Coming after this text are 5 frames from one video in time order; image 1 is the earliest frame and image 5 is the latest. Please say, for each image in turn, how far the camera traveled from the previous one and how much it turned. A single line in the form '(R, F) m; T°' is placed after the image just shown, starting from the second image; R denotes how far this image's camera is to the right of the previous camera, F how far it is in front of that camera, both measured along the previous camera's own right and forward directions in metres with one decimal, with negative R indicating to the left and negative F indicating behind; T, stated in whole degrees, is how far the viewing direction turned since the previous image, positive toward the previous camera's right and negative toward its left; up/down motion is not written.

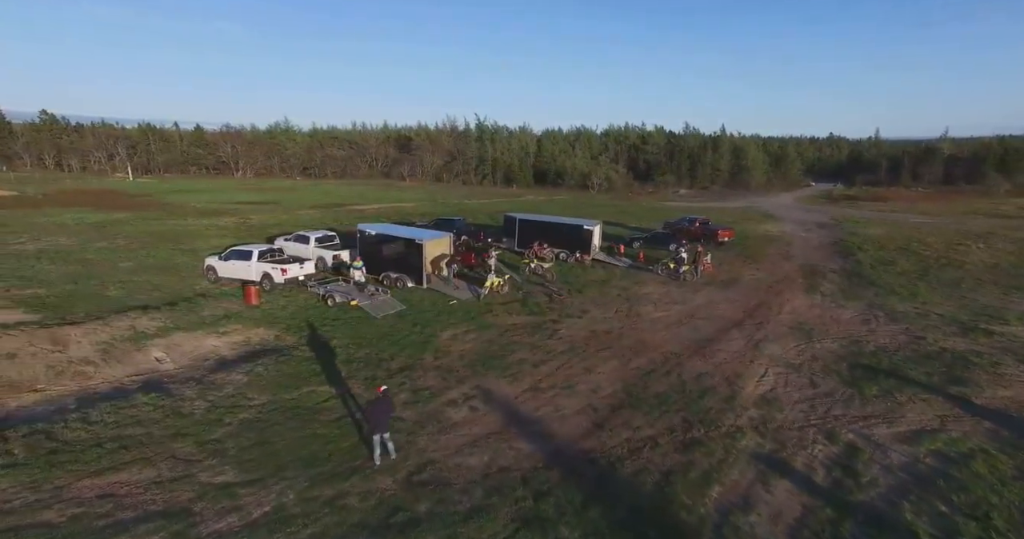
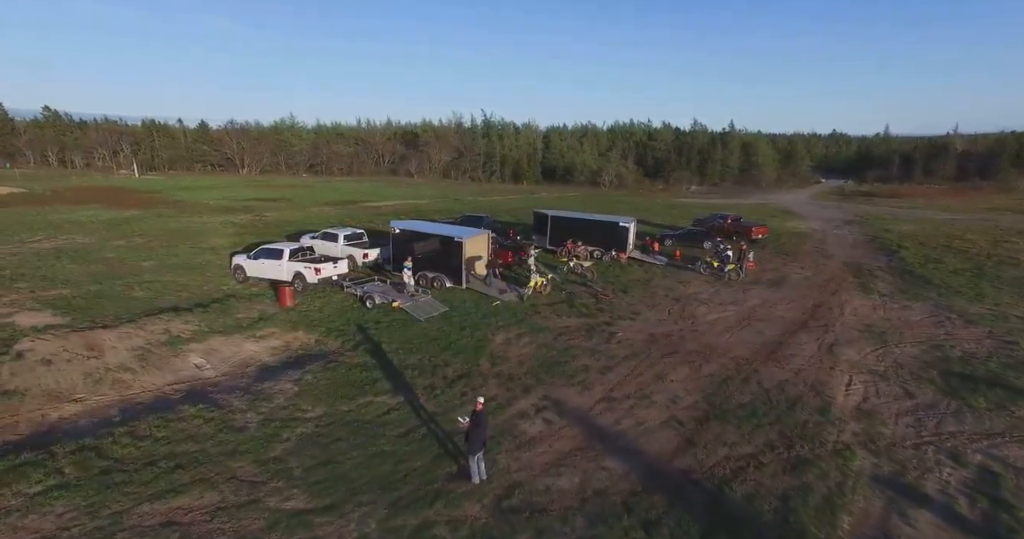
(-1.6, +0.8) m; 0°
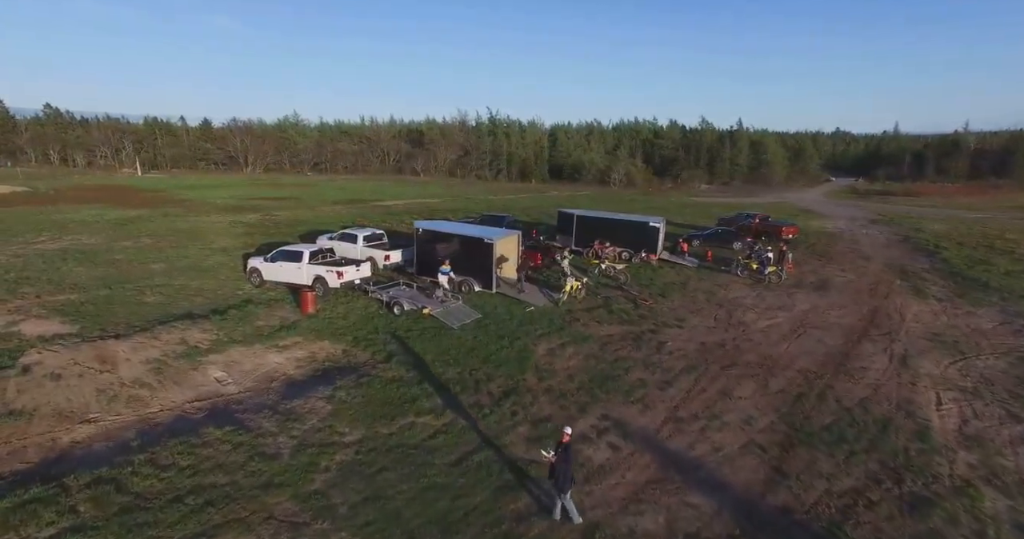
(-1.1, +1.0) m; 0°
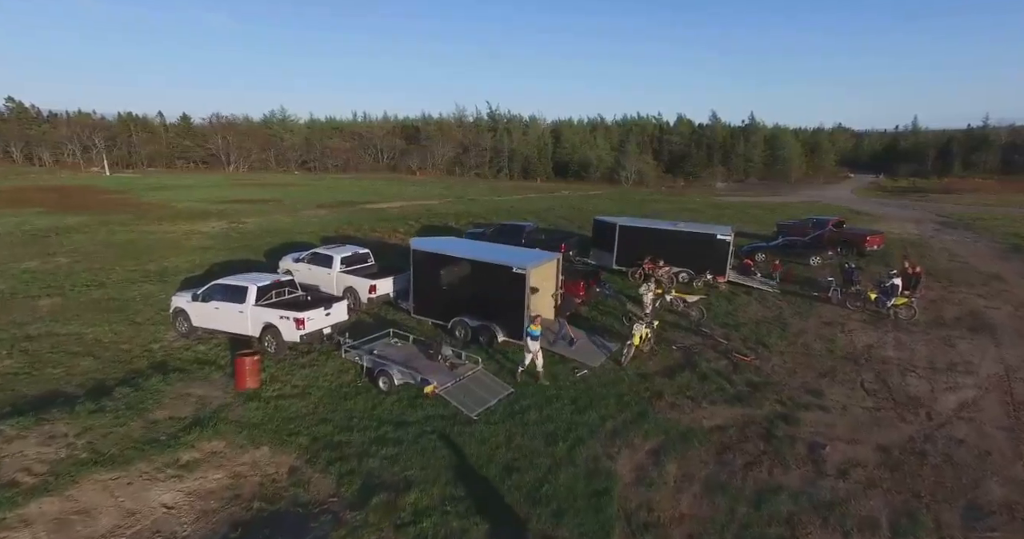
(-1.0, +5.5) m; 0°
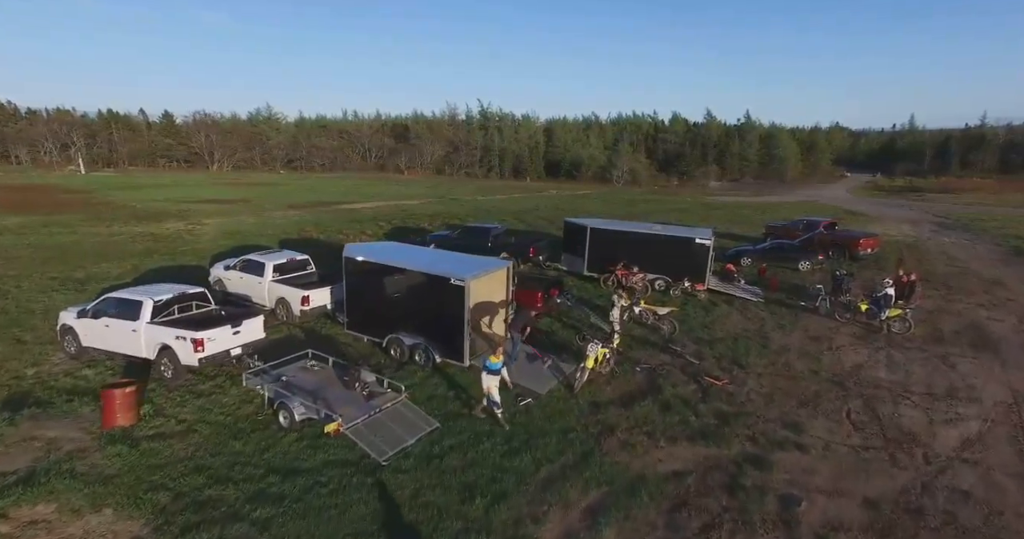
(+1.3, +1.5) m; 0°
